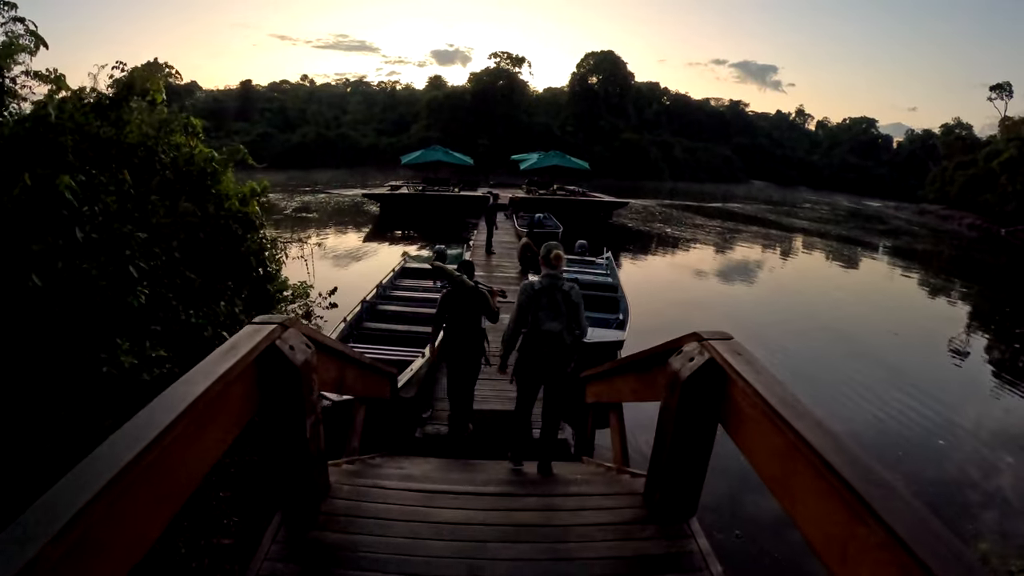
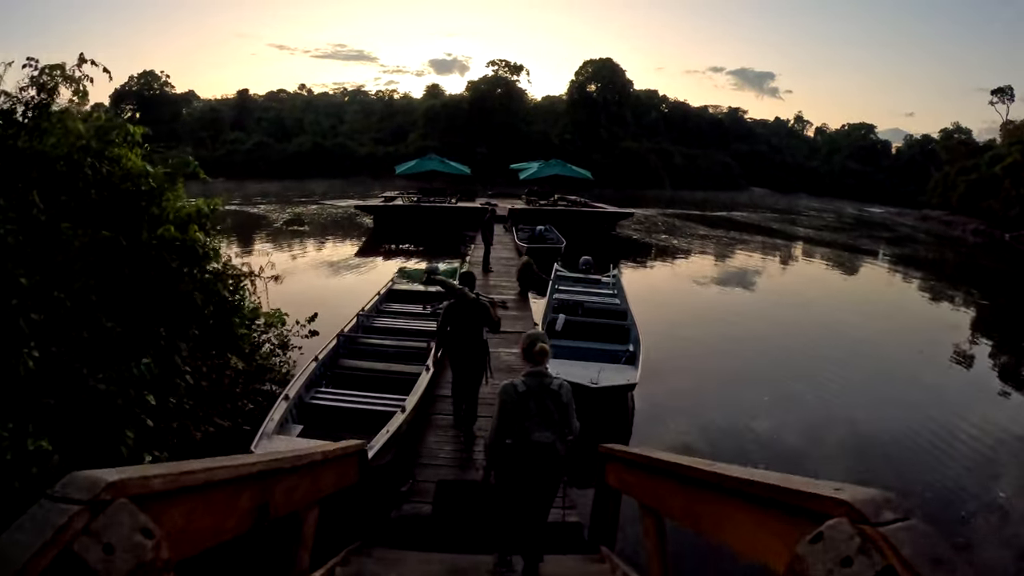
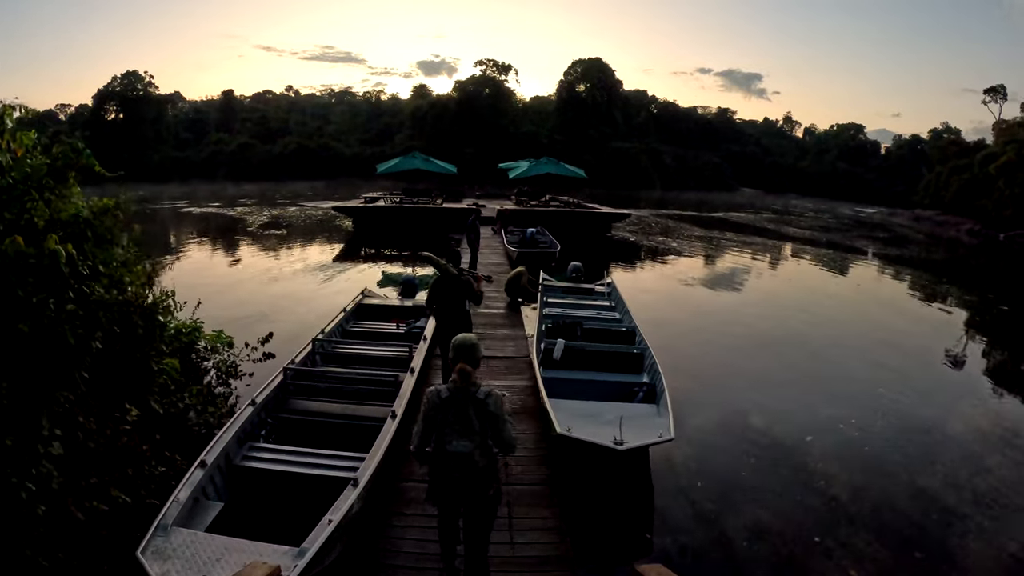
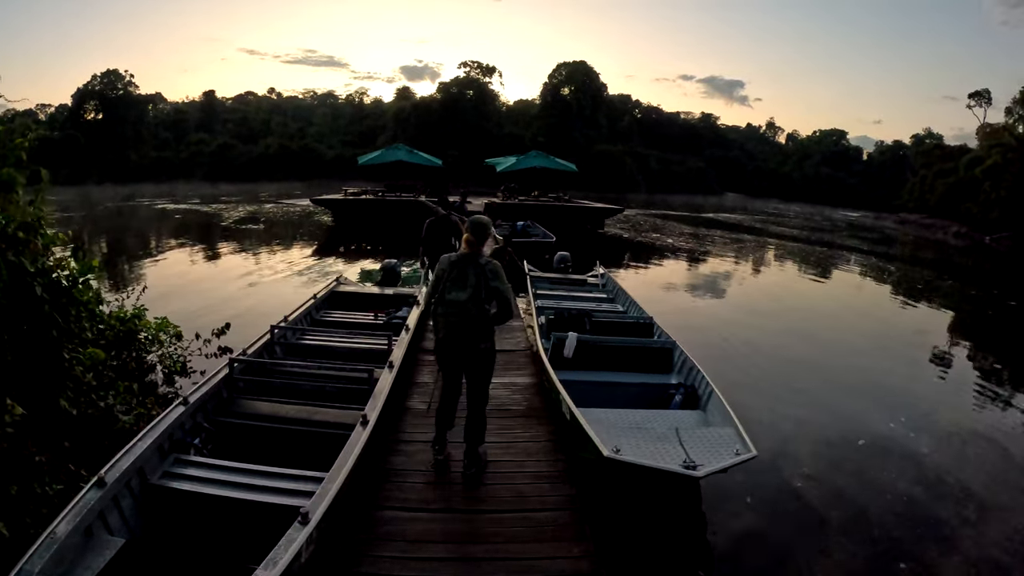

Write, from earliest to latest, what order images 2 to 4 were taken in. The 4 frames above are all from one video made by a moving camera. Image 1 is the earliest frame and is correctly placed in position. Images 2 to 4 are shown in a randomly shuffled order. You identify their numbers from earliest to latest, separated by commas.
2, 3, 4
